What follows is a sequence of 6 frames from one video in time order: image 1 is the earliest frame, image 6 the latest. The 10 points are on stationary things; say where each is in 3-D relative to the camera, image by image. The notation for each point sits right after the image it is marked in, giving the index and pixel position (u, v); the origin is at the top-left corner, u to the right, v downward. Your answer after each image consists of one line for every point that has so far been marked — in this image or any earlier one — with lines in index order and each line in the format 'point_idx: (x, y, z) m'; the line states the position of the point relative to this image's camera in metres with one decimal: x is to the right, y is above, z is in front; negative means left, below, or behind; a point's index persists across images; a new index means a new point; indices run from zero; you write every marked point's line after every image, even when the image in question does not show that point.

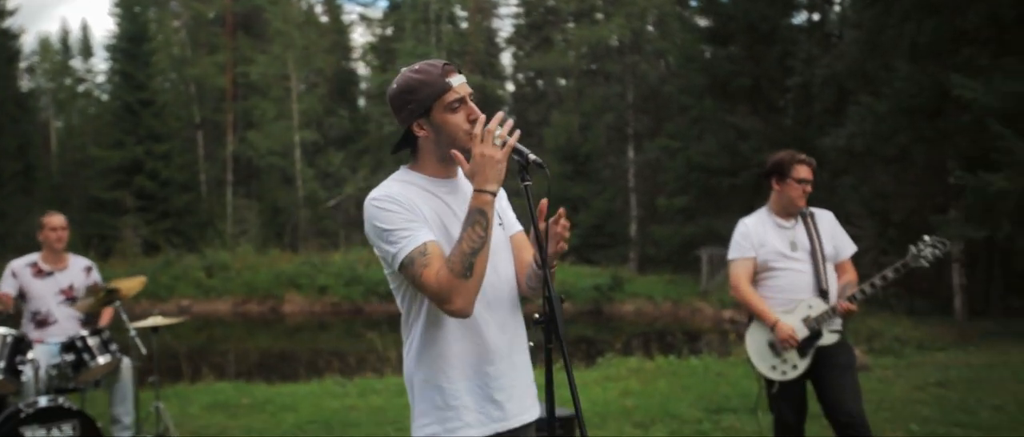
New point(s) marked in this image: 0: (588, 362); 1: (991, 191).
0: (+0.9, -1.8, +11.8) m
1: (+6.1, +0.4, +12.0) m
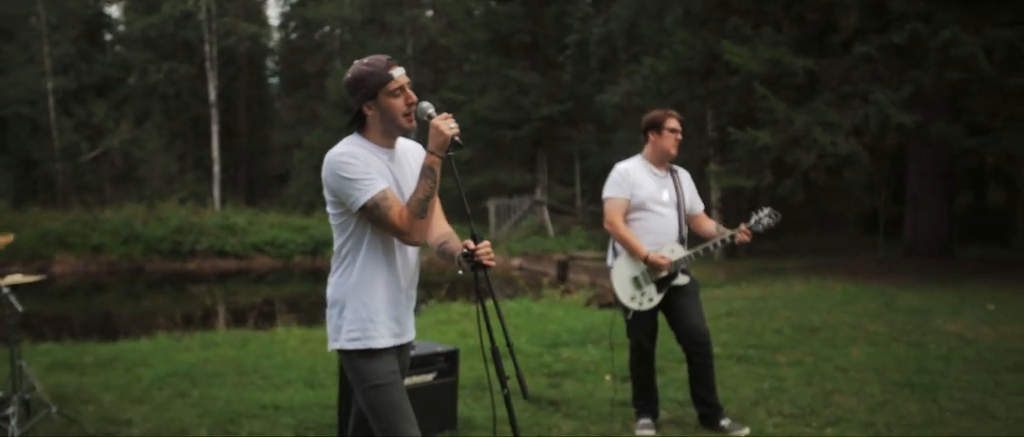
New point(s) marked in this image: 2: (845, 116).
0: (-1.3, -1.2, +12.4) m
1: (+3.5, +1.1, +13.8) m
2: (+4.7, +1.4, +13.3) m
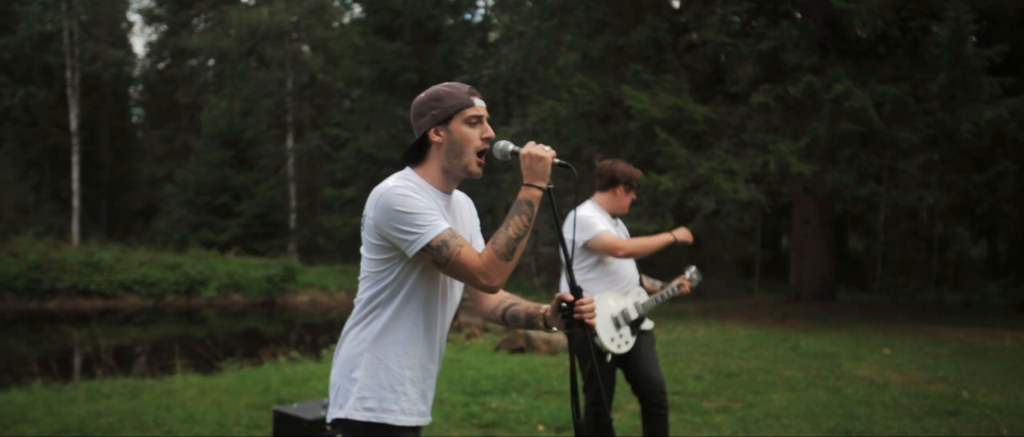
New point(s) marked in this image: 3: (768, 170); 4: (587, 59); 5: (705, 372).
0: (-2.5, -1.7, +11.7) m
1: (+2.1, +0.4, +13.9) m
2: (+3.3, +0.8, +13.6) m
3: (+3.6, +0.7, +13.4) m
4: (+1.3, +2.8, +16.5) m
5: (+1.9, -1.5, +9.4) m
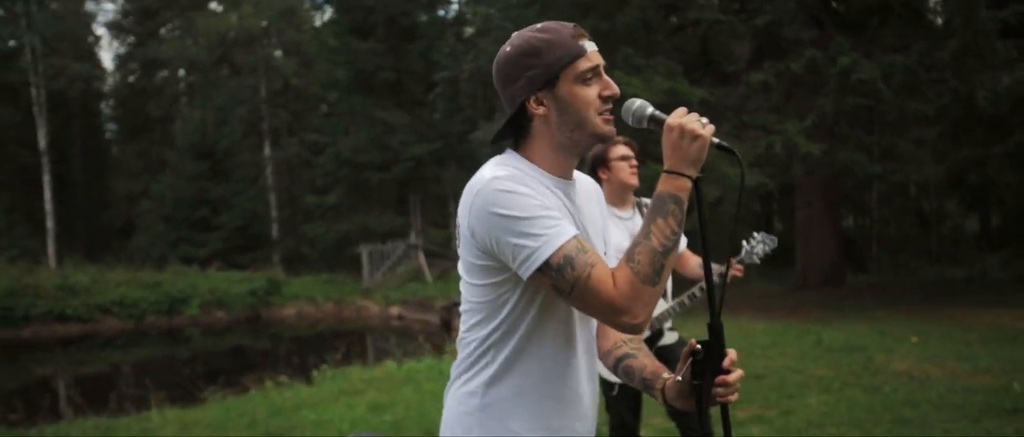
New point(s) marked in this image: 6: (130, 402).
0: (-2.5, -1.8, +10.9) m
1: (+2.0, +0.5, +13.2) m
2: (+3.2, +1.0, +12.9) m
3: (+3.5, +0.9, +12.7) m
4: (+1.0, +2.9, +15.7) m
5: (+2.0, -1.4, +8.7) m
6: (-3.9, -1.9, +9.7) m
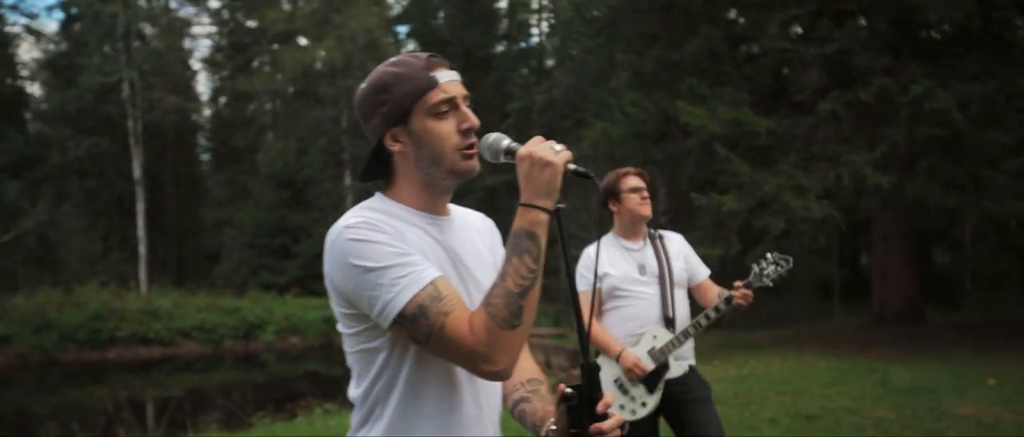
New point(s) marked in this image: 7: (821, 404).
0: (-1.9, -2.1, +10.9) m
1: (+2.8, +0.1, +12.8) m
2: (+4.0, +0.5, +12.4) m
3: (+4.3, +0.4, +12.2) m
4: (+2.1, +2.3, +15.5) m
5: (+2.3, -1.7, +8.3) m
6: (-3.4, -2.2, +9.9) m
7: (+2.8, -1.7, +8.6) m
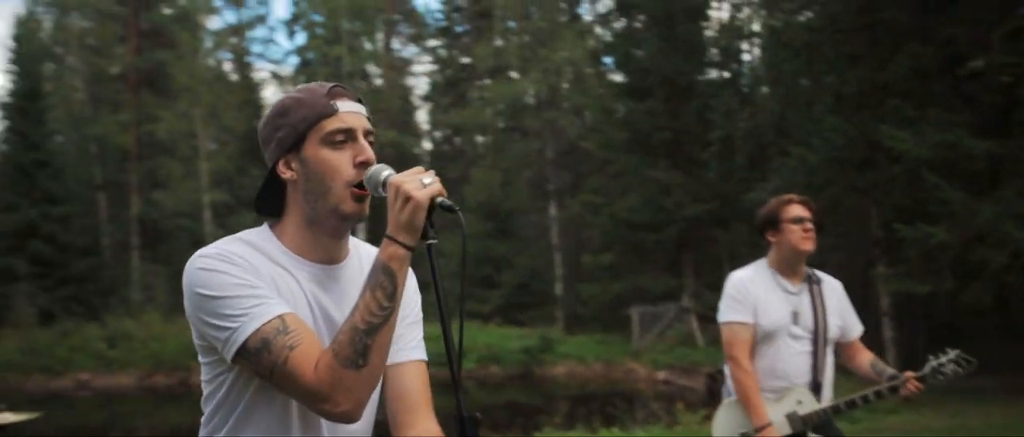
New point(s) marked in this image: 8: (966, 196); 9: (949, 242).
0: (+0.1, -2.5, +10.9) m
1: (+5.2, -0.3, +11.7) m
2: (+6.2, +0.1, +11.1) m
3: (+6.4, +0.1, +10.8) m
4: (+5.1, +1.8, +14.6) m
5: (+3.7, -2.0, +7.3) m
6: (-1.6, -2.5, +10.2) m
7: (+4.2, -2.0, +7.6) m
8: (+5.7, +0.3, +11.9) m
9: (+5.3, -0.3, +11.5) m
